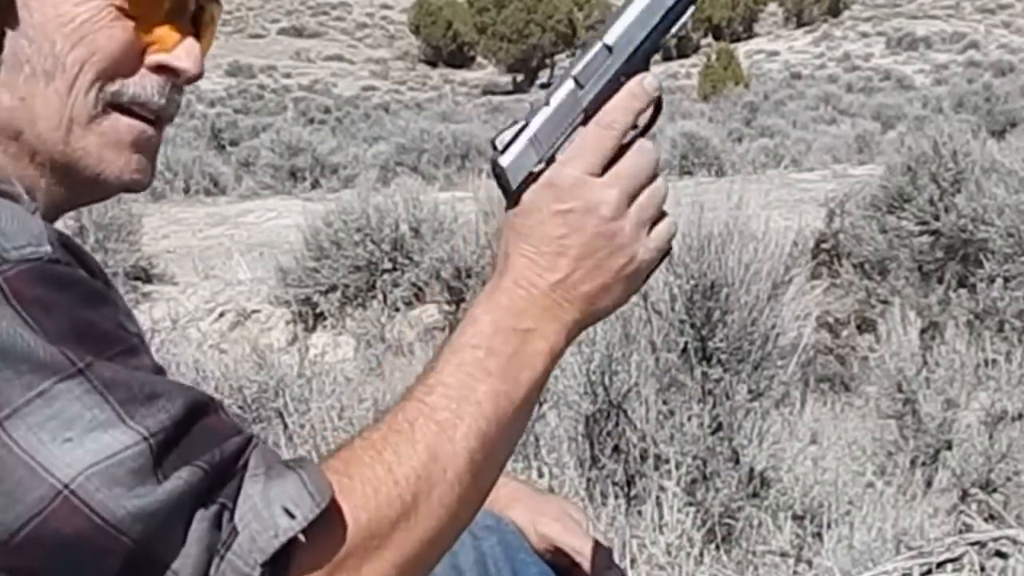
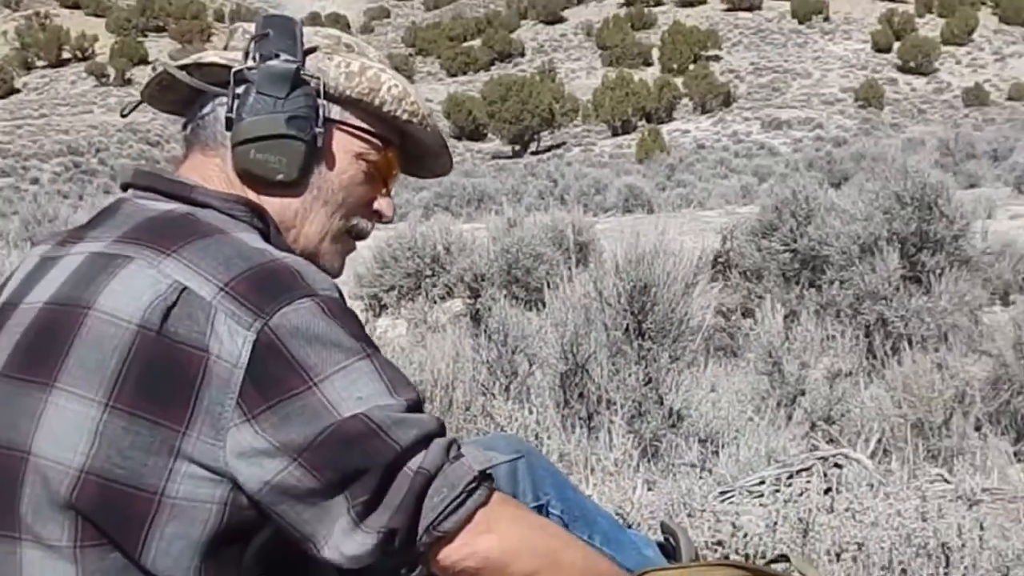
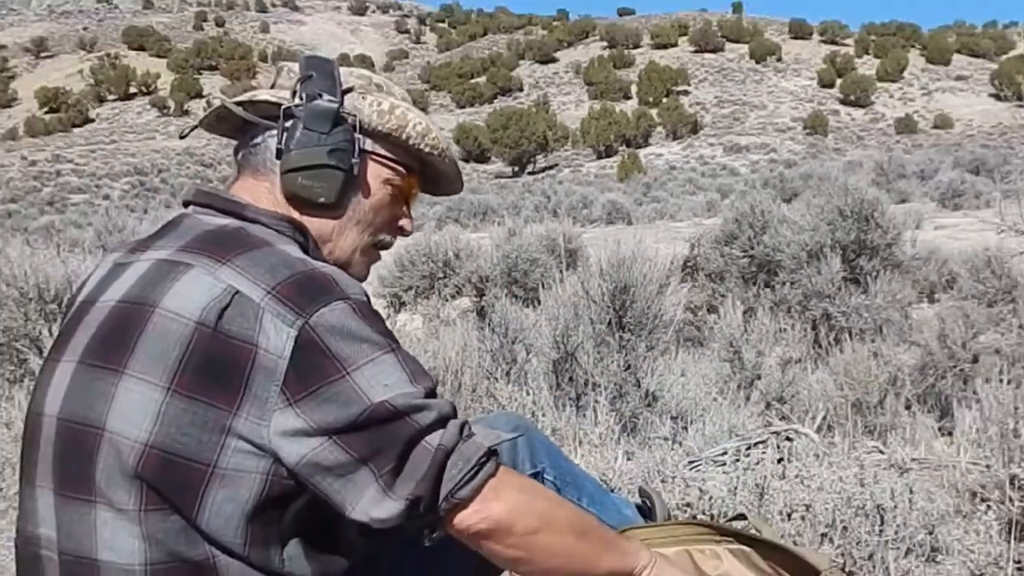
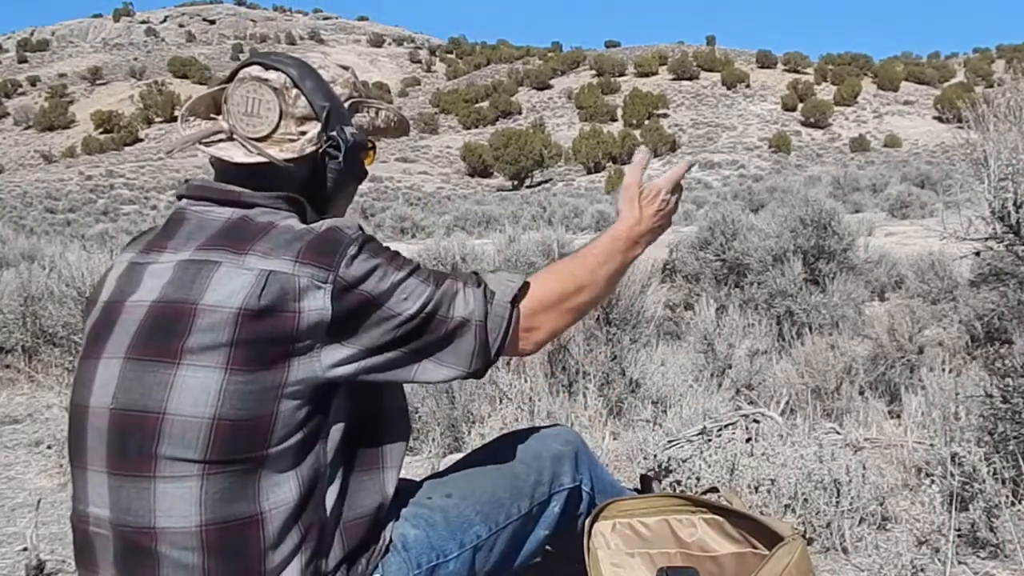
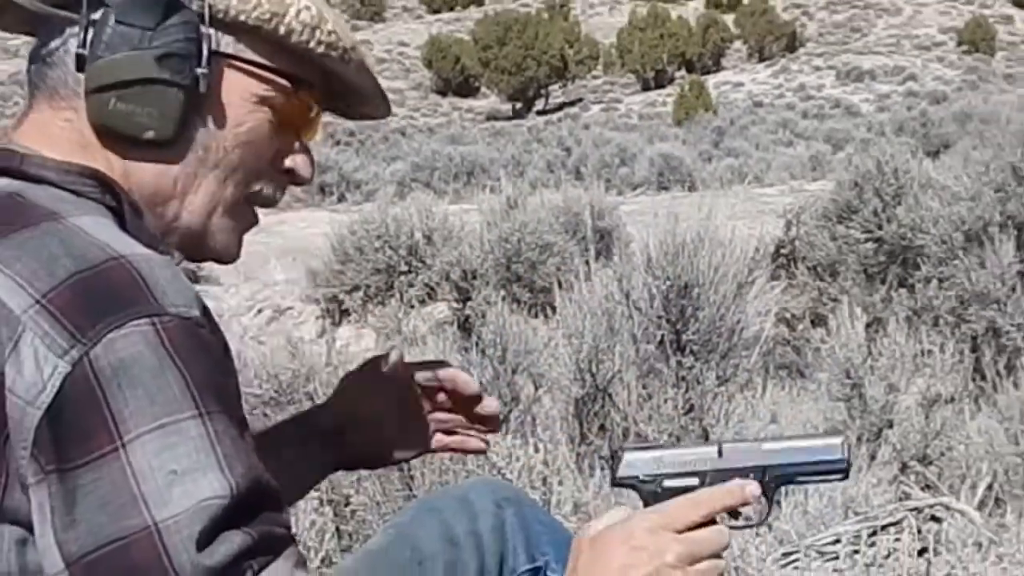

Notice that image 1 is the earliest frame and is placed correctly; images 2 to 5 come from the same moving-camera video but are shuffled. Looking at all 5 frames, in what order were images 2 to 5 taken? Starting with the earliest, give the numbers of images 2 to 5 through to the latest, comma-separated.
5, 2, 3, 4
